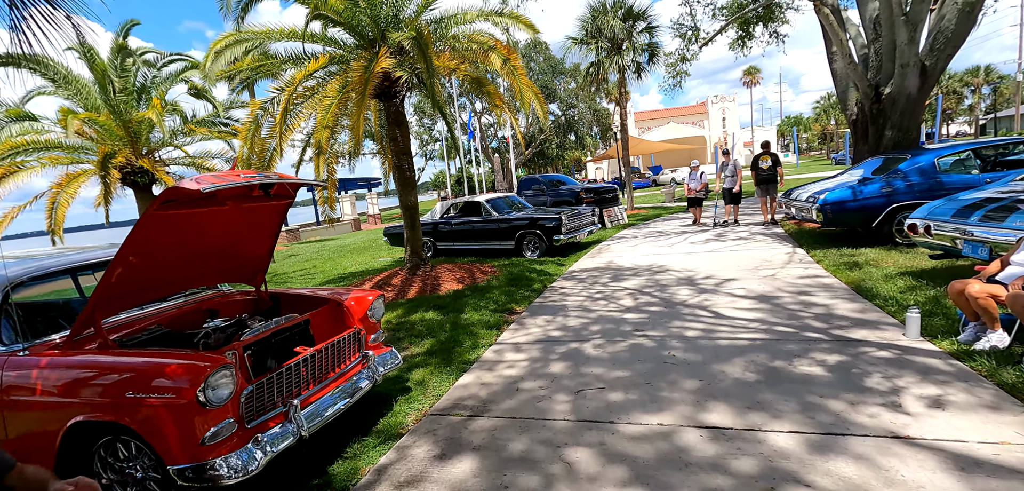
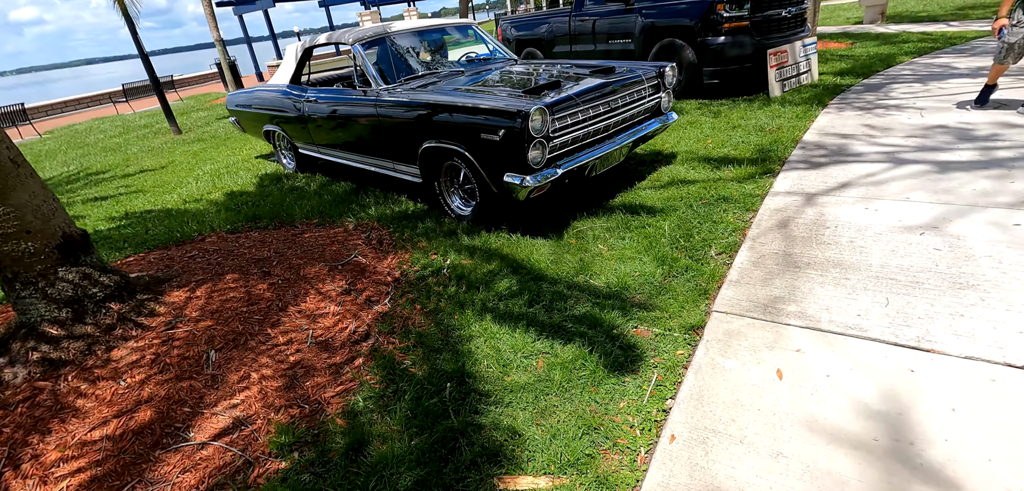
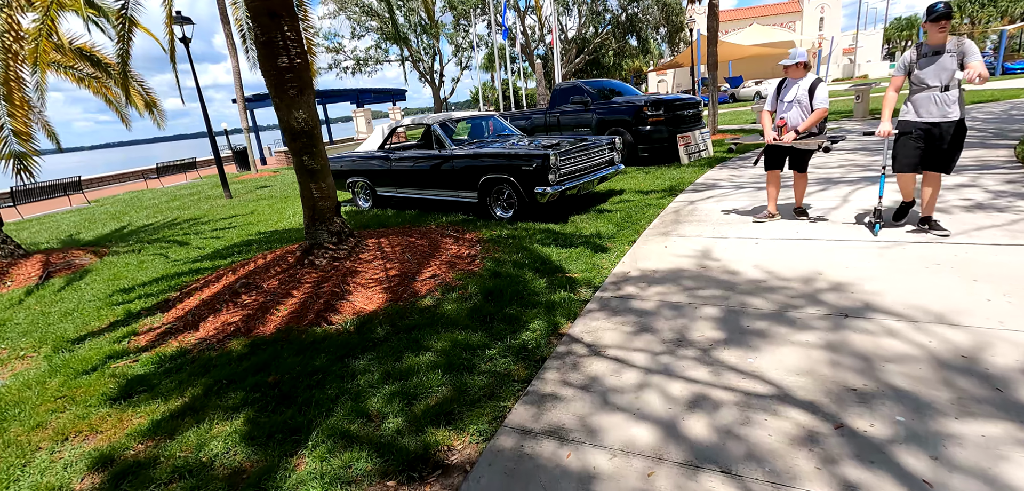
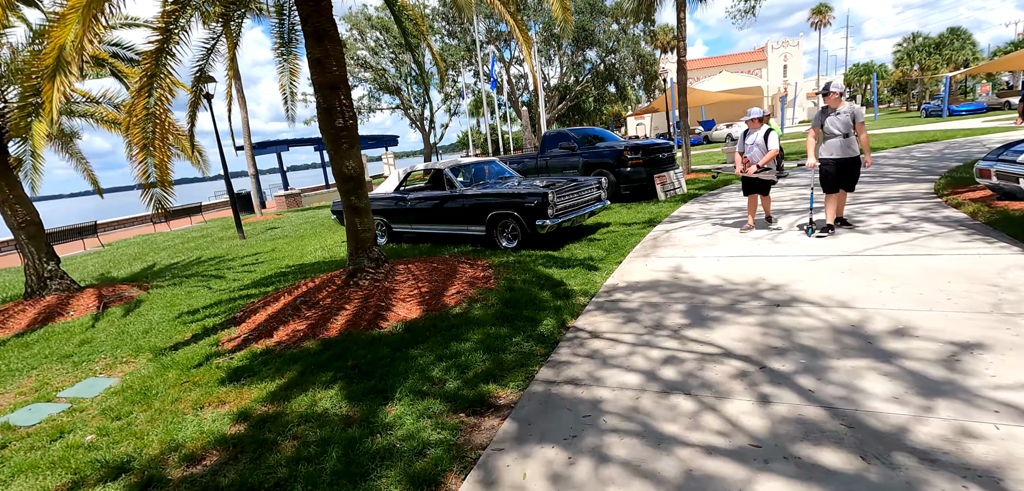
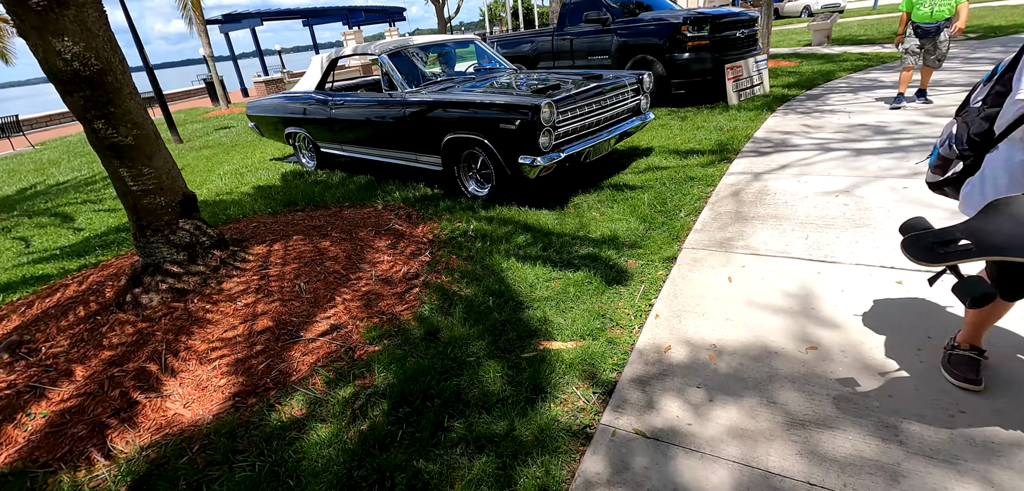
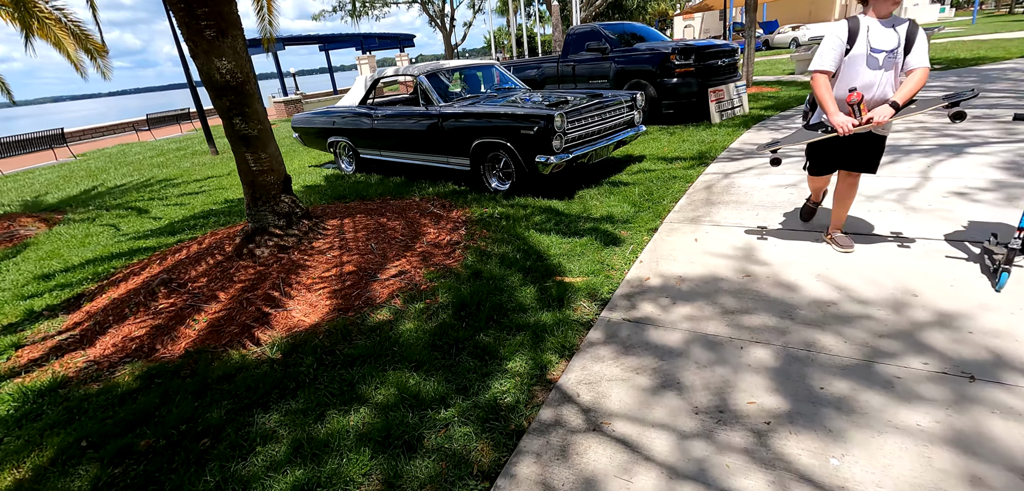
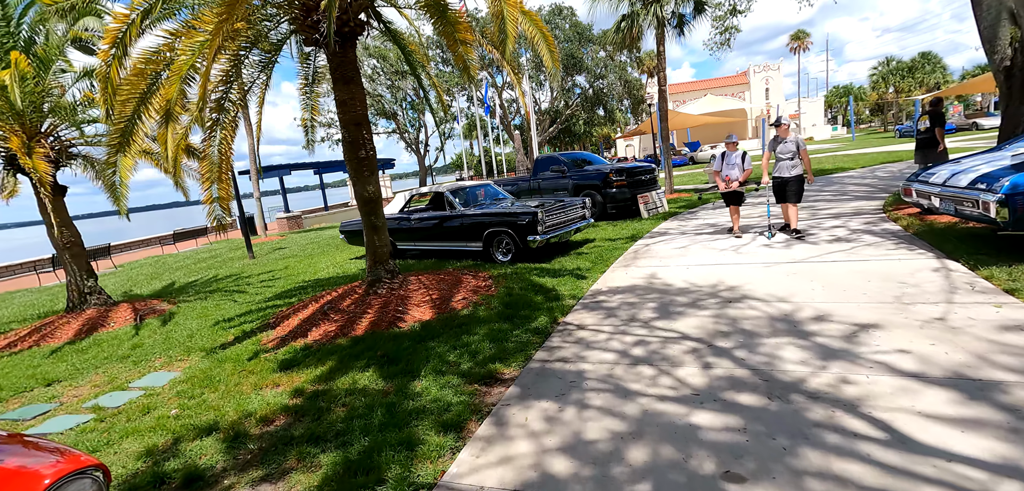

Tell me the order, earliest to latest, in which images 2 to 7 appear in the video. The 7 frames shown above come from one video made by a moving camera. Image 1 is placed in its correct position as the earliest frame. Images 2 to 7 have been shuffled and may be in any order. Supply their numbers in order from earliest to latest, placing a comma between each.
7, 4, 3, 6, 5, 2
